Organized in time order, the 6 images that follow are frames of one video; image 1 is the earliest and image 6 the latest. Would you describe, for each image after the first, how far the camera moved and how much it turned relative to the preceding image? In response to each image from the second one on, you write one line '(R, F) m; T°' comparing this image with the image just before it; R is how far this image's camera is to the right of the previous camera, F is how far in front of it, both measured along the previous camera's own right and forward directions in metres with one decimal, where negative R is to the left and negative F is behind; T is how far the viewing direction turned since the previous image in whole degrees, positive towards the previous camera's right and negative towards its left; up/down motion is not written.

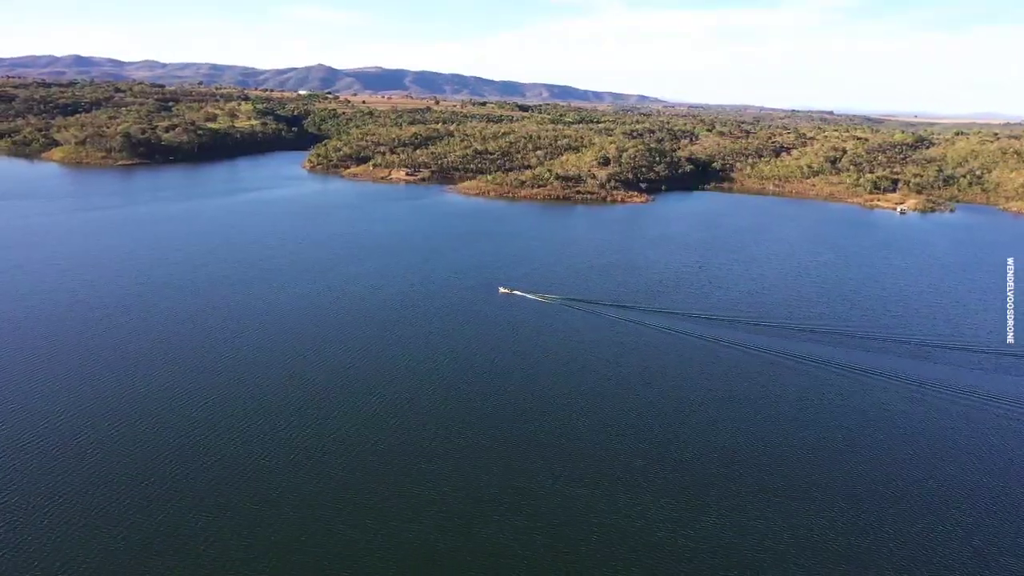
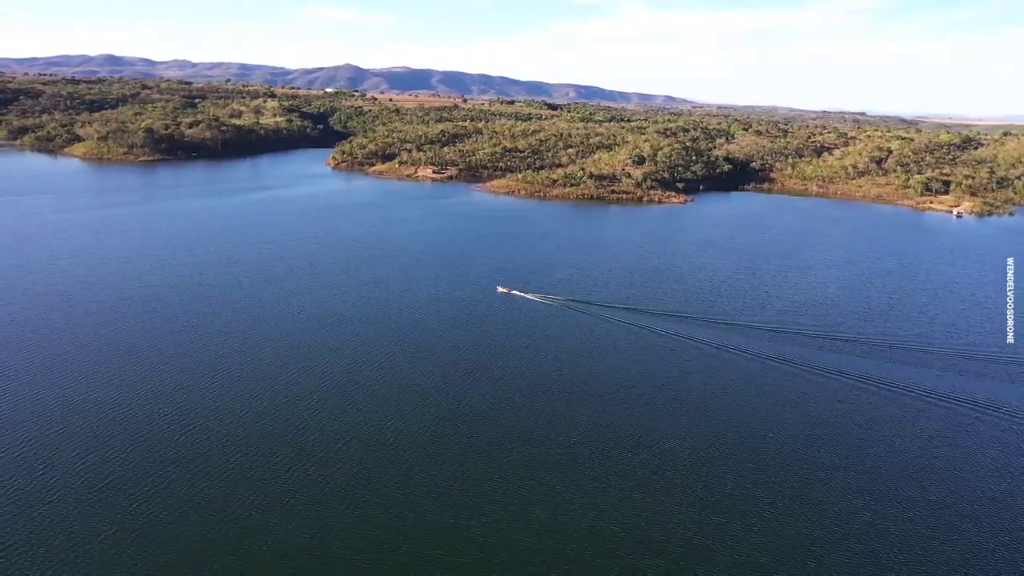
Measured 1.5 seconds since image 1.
(-0.5, +2.6) m; -2°
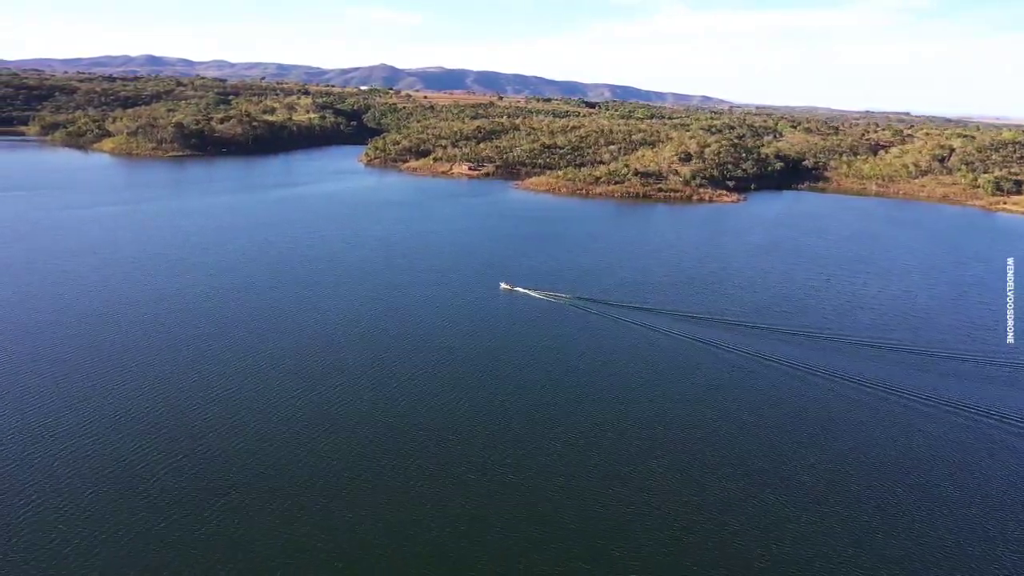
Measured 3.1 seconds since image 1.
(-0.5, +3.1) m; -3°
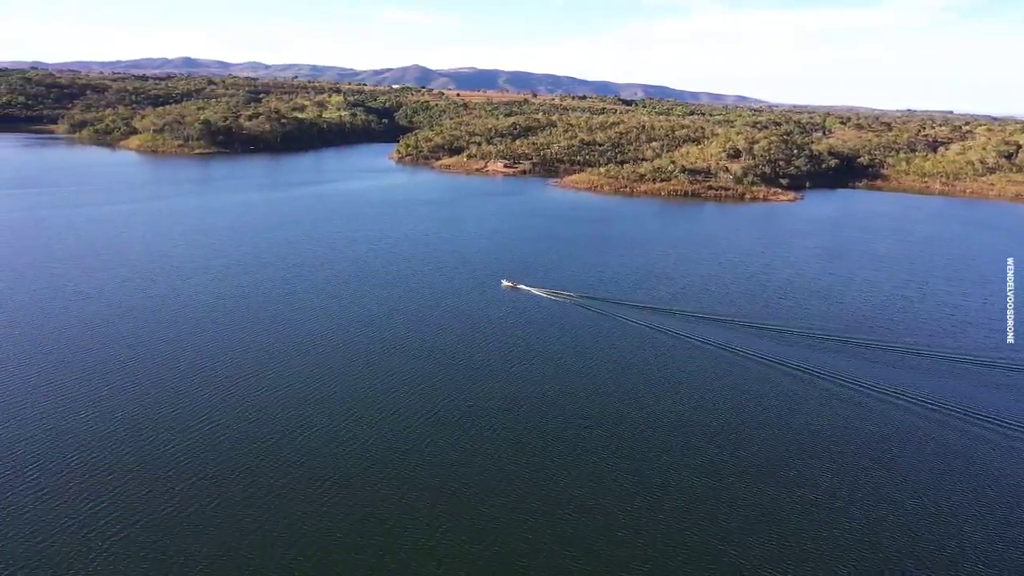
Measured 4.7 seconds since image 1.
(-0.6, +3.1) m; -2°
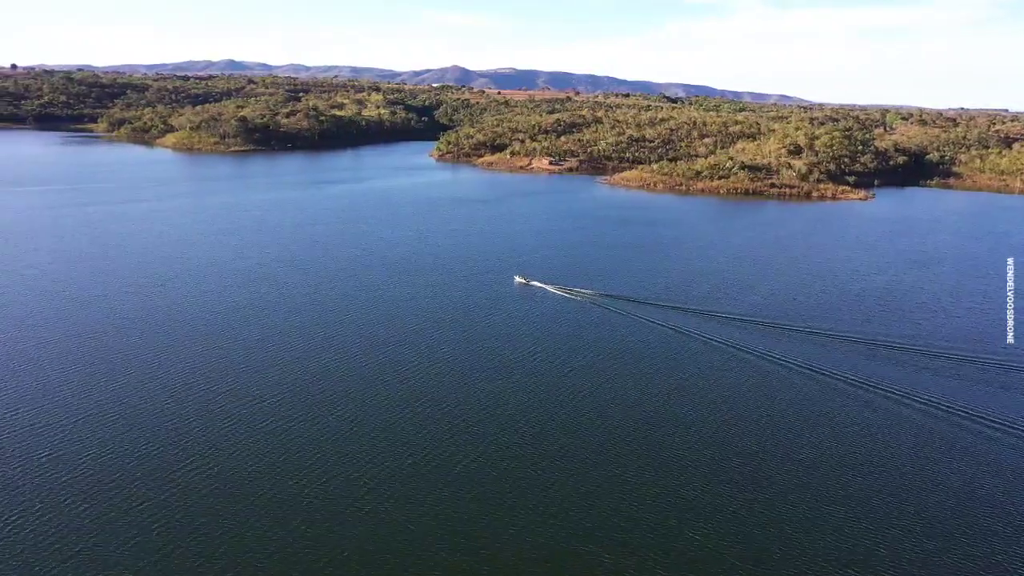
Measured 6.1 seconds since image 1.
(-0.6, +2.9) m; -3°
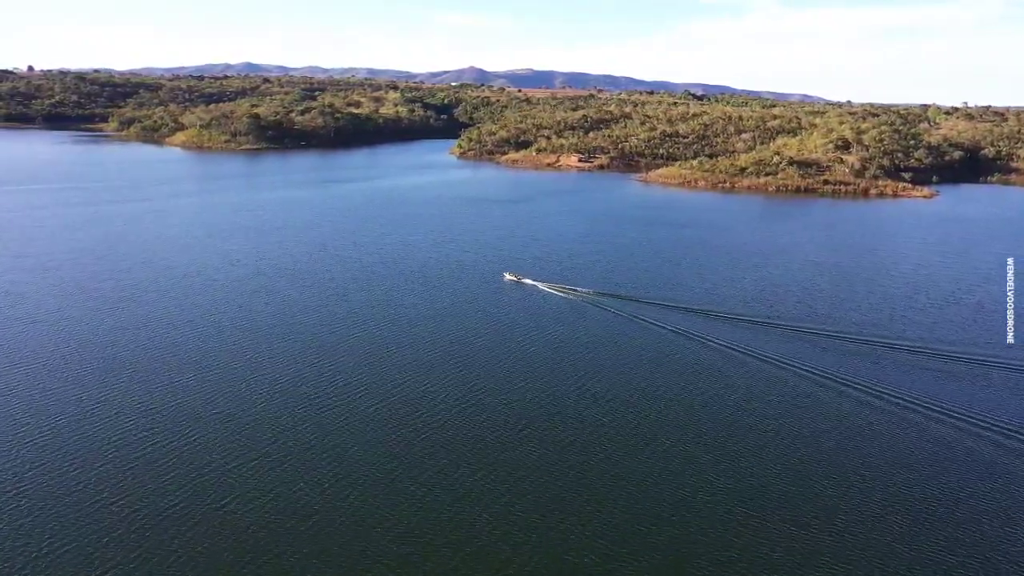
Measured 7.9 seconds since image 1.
(-0.7, +3.5) m; -1°
